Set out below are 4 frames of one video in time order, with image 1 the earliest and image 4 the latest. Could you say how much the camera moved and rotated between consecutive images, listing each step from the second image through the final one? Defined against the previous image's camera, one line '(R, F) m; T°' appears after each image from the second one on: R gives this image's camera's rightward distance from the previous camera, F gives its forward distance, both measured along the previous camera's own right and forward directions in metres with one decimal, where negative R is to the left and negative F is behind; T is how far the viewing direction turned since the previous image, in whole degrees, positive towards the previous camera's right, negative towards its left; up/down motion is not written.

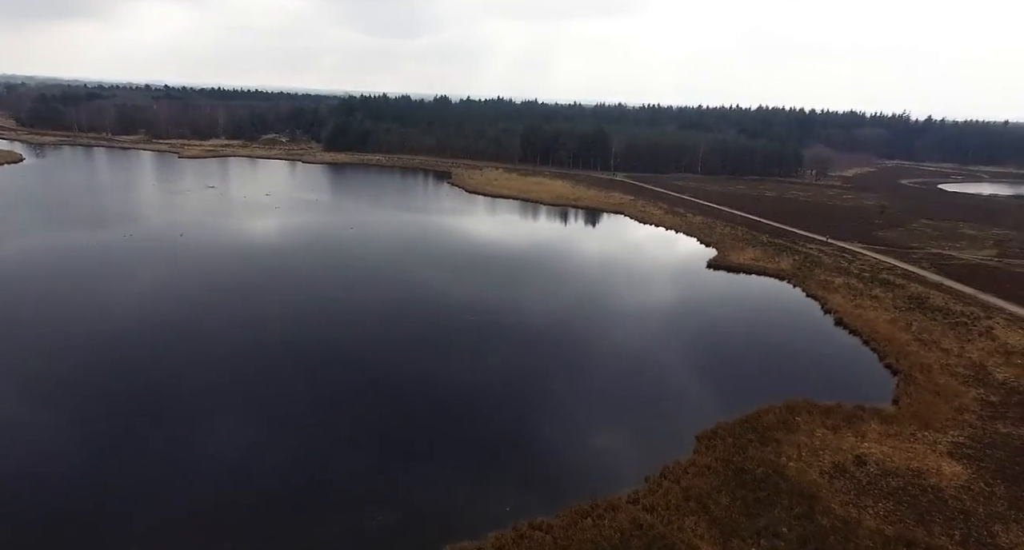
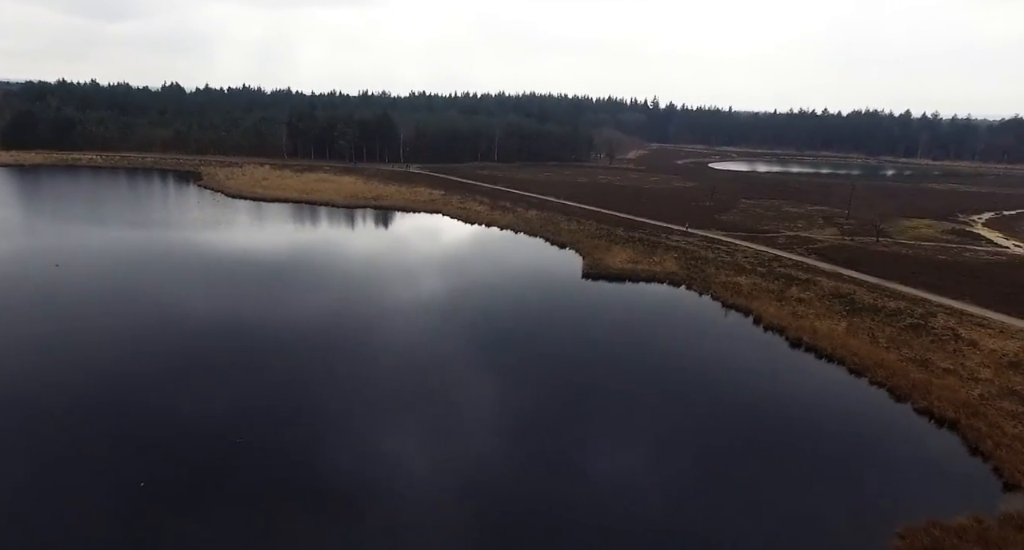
(-1.6, +10.2) m; +22°
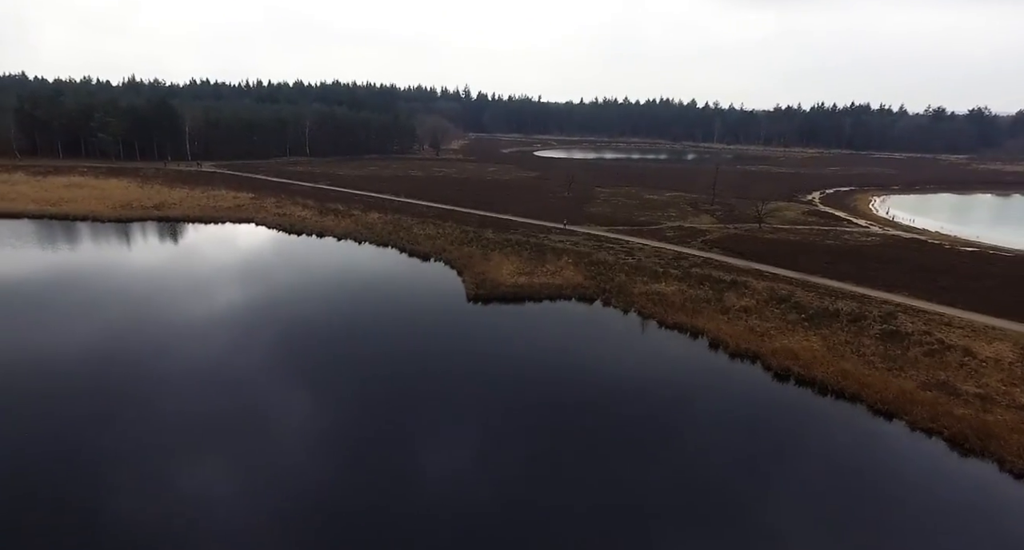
(-1.5, +7.2) m; +18°
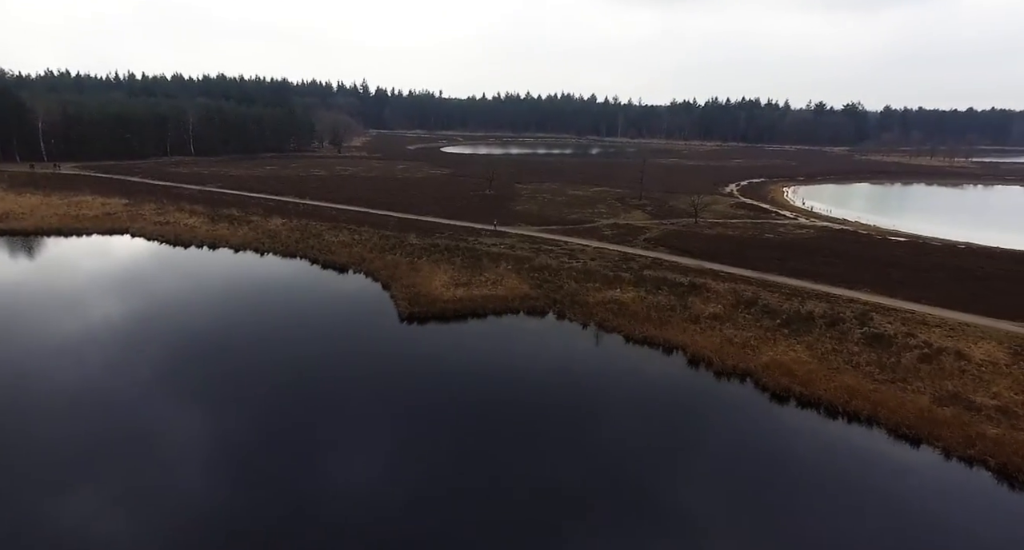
(-1.0, +3.1) m; +9°
